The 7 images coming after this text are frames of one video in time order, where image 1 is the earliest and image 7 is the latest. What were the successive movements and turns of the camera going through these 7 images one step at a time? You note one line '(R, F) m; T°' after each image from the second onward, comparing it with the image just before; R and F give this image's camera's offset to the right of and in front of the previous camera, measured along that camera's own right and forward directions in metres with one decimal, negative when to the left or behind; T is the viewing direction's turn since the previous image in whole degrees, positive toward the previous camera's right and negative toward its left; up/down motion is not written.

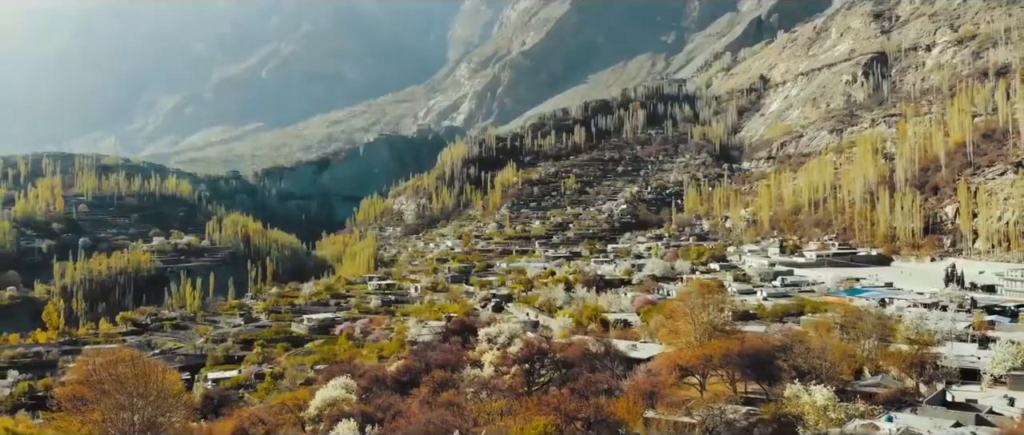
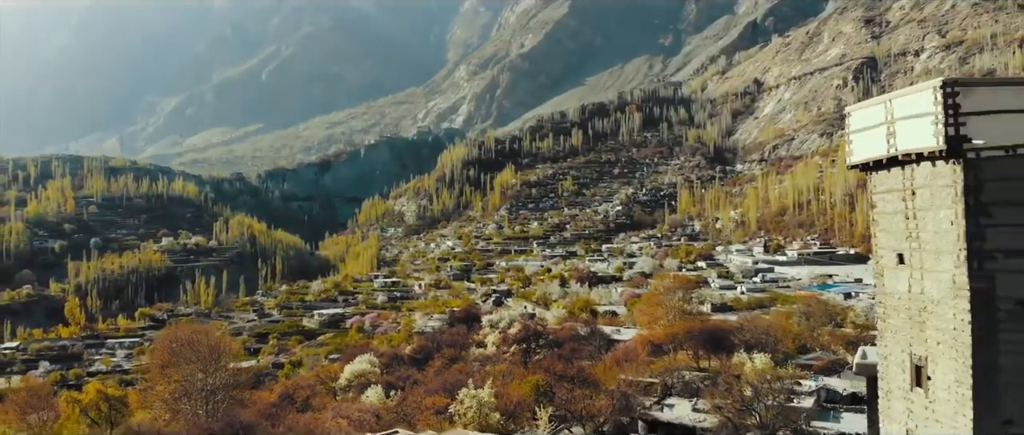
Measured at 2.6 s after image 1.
(0.0, -3.6) m; 0°
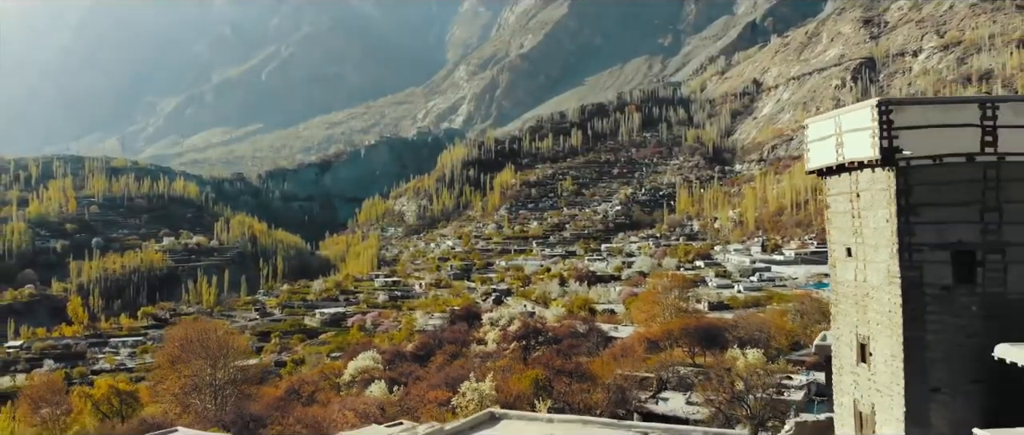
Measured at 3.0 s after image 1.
(0.0, -0.6) m; 0°
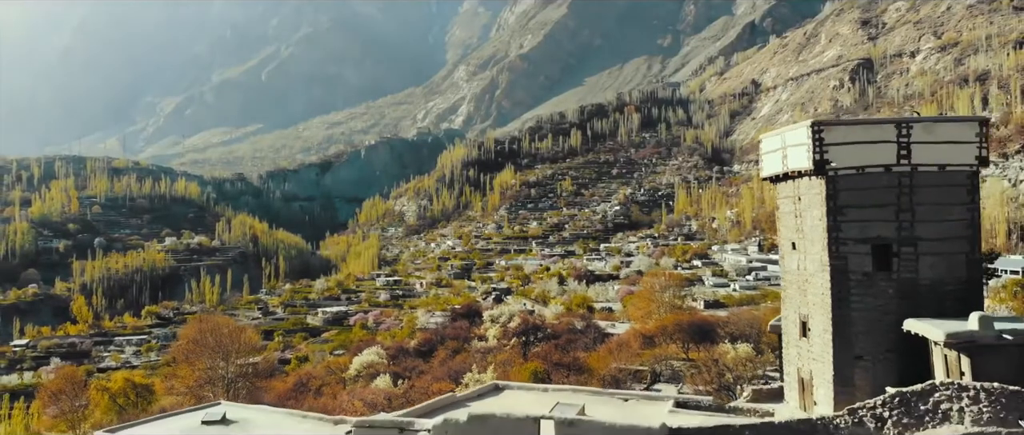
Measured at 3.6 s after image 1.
(0.0, -0.8) m; 0°
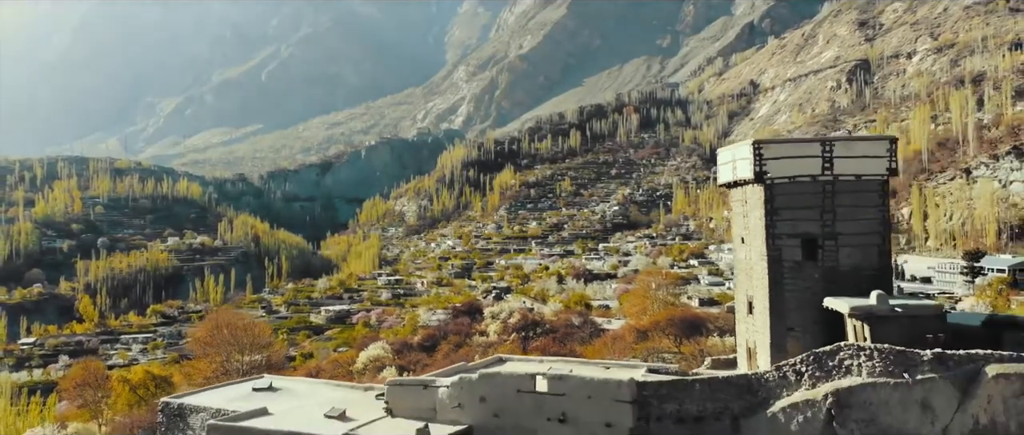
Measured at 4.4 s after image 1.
(0.0, -1.1) m; 0°
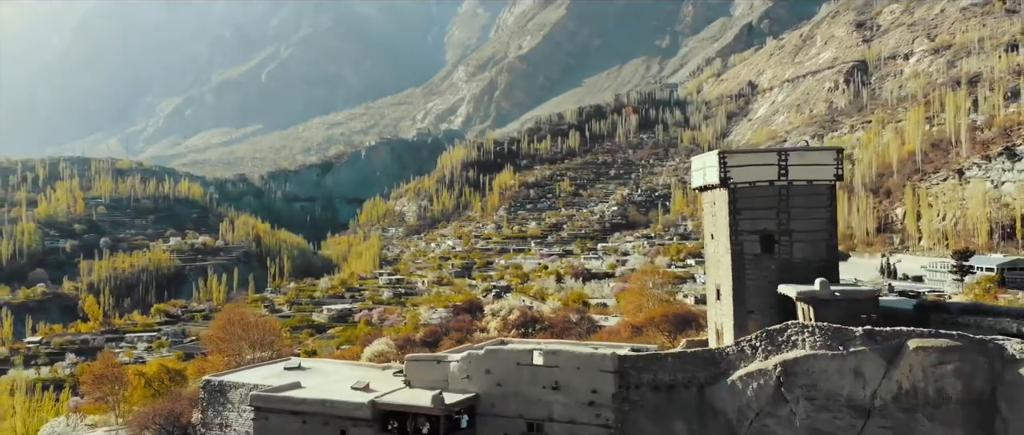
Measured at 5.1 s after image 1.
(0.0, -0.9) m; 0°
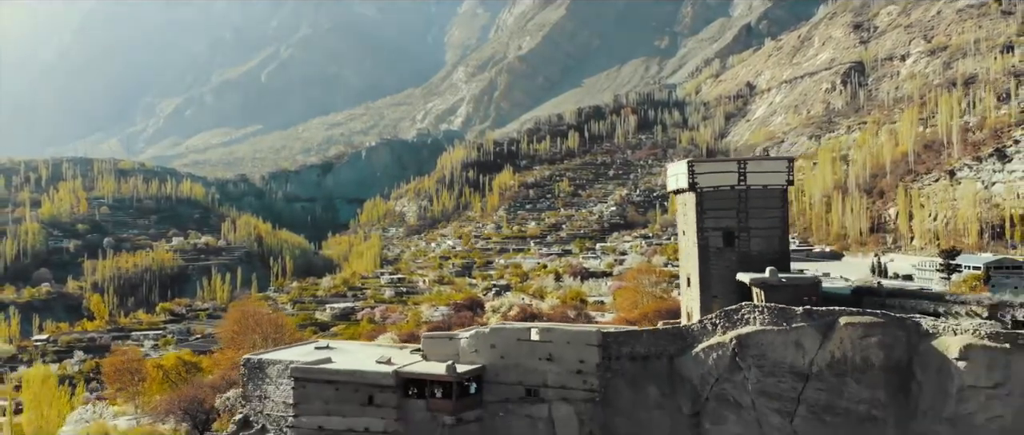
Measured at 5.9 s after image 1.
(0.0, -1.2) m; 0°
